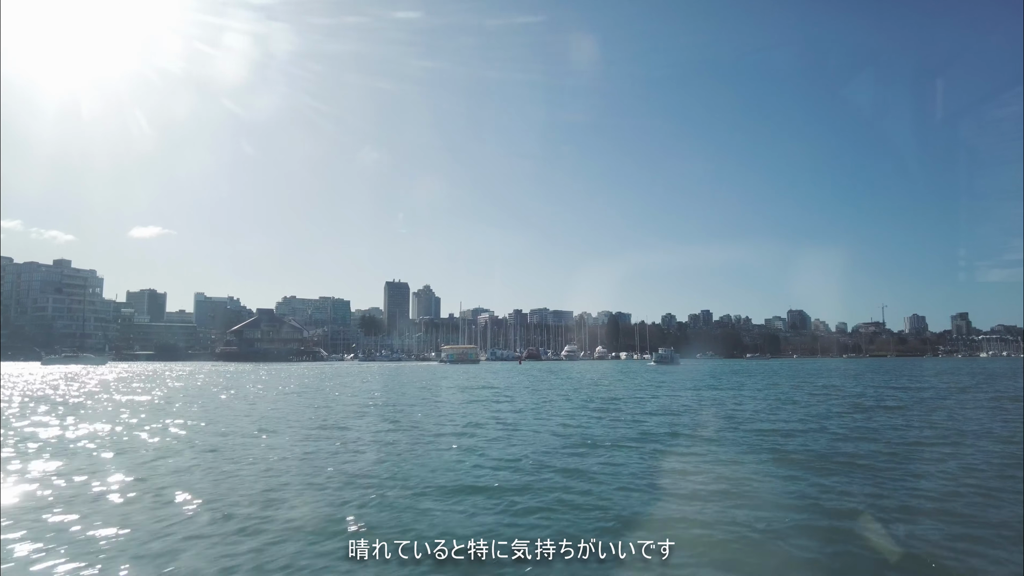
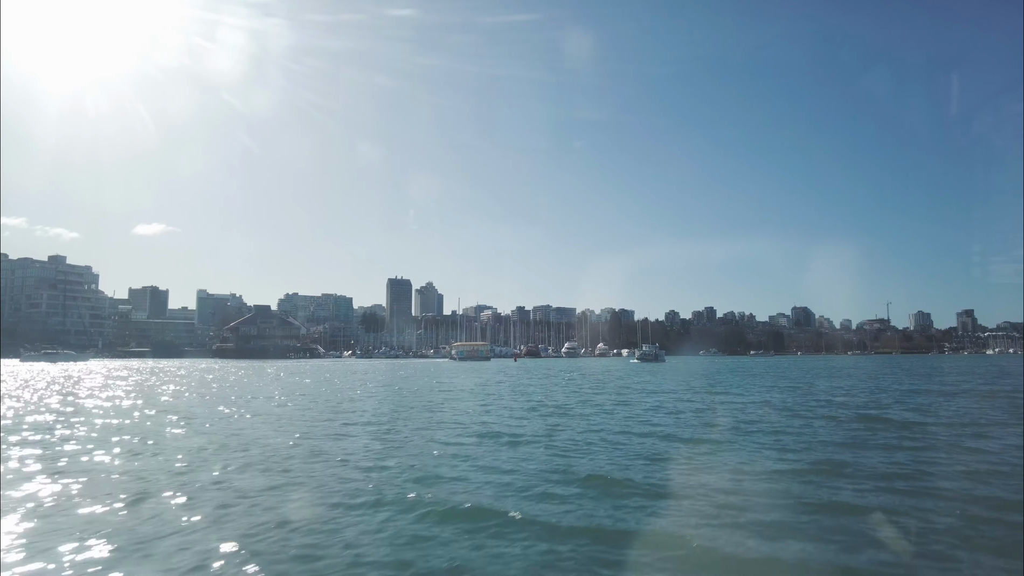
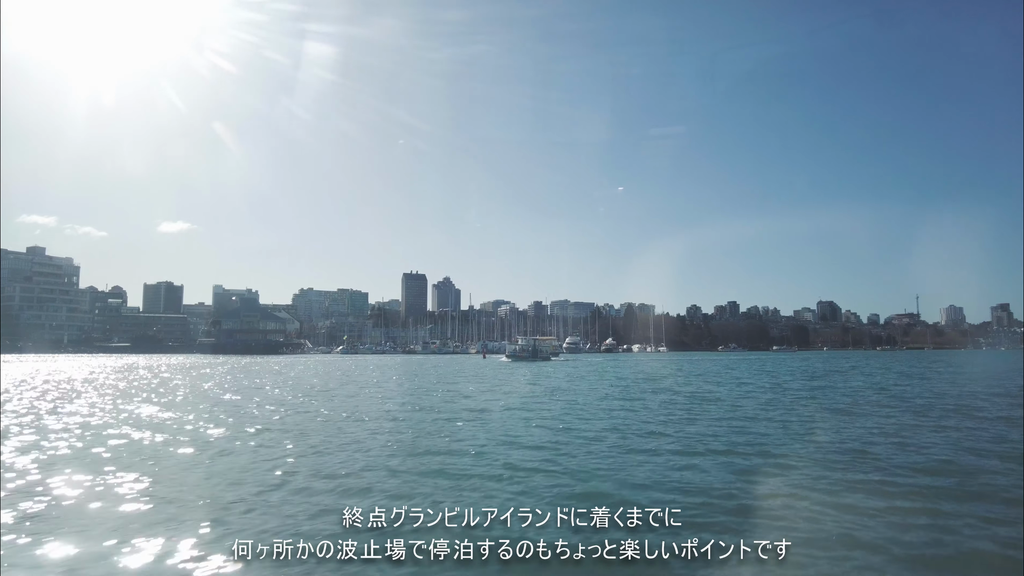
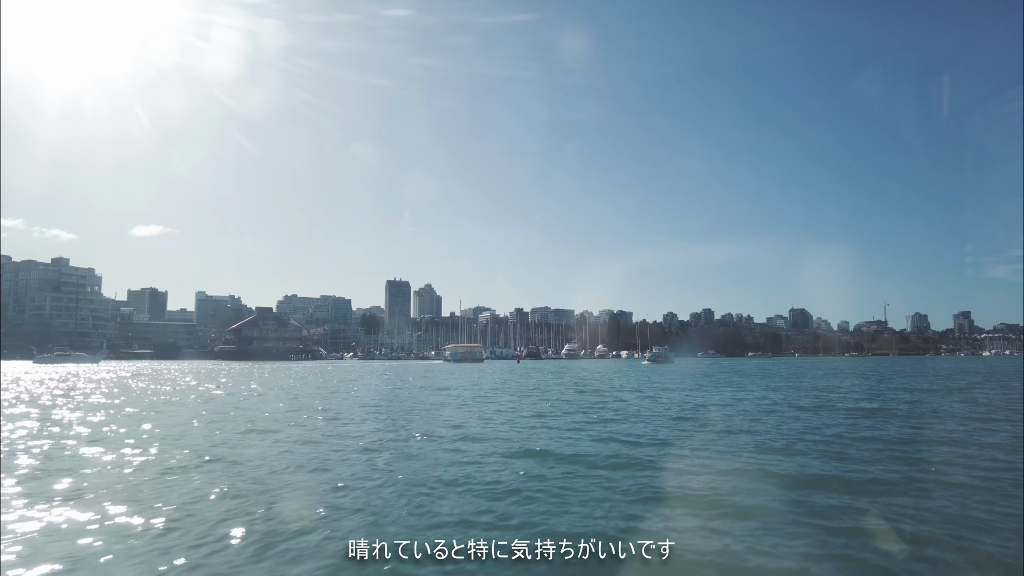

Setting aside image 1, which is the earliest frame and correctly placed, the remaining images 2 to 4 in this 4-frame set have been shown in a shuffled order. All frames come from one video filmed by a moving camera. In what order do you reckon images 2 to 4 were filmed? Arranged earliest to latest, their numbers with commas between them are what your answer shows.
4, 2, 3
